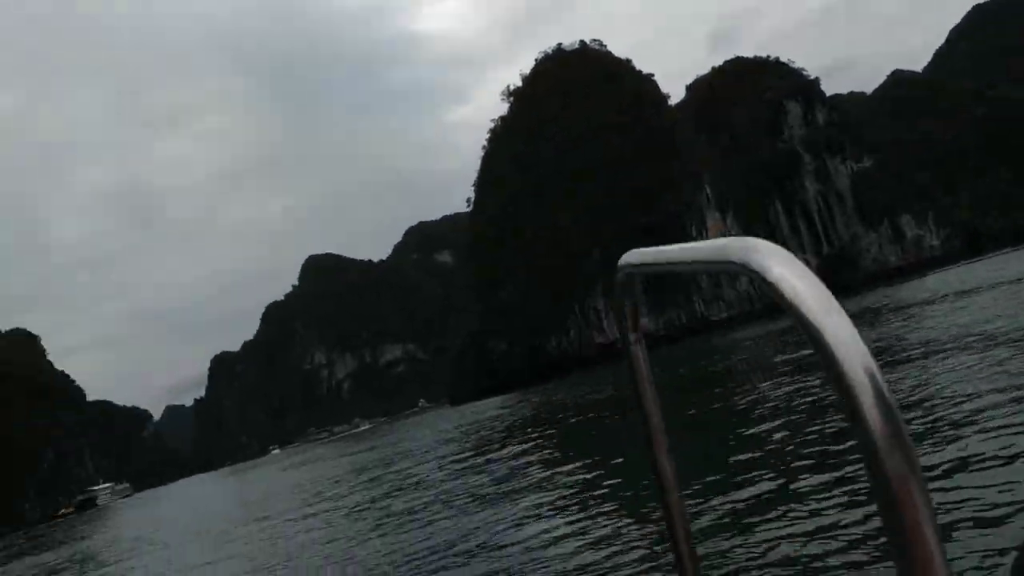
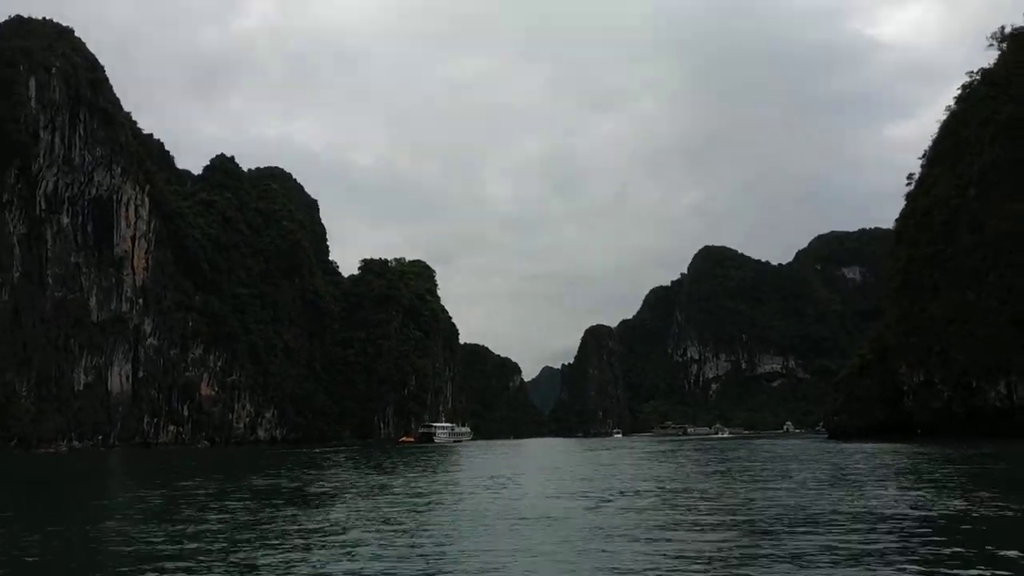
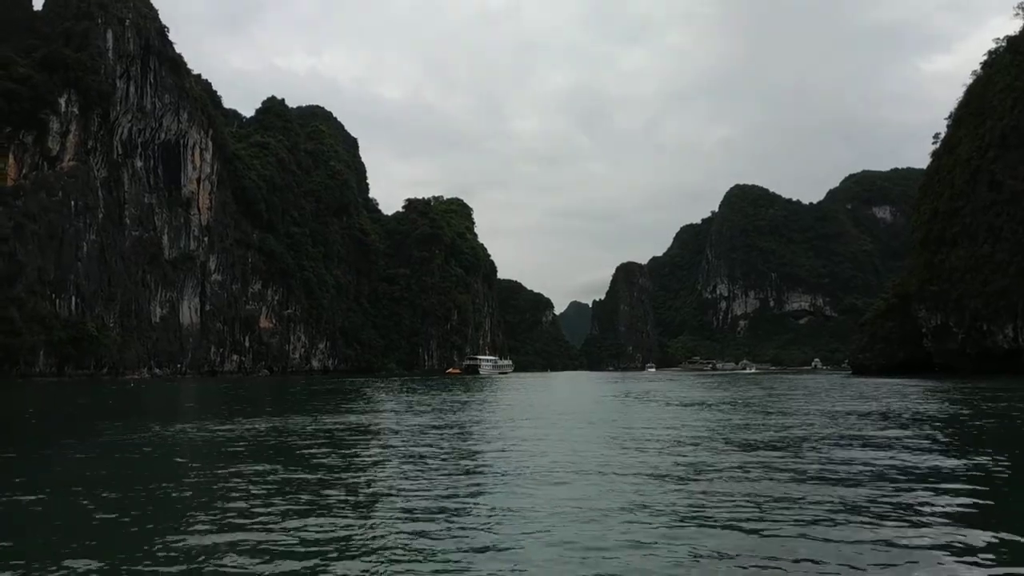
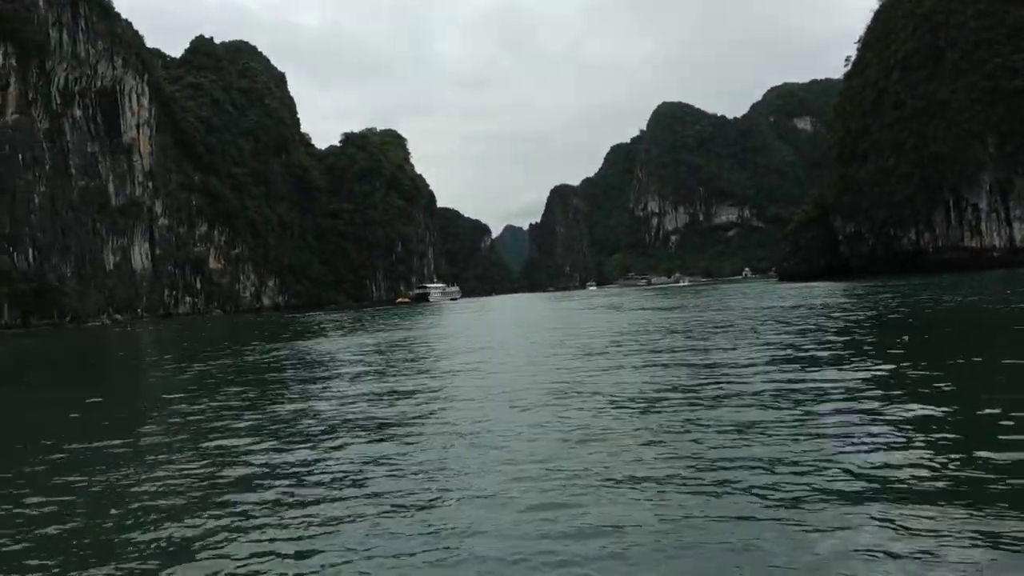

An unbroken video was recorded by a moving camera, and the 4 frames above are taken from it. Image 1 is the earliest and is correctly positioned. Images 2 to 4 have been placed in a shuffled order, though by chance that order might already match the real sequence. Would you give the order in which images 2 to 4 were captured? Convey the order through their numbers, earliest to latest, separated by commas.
4, 3, 2
